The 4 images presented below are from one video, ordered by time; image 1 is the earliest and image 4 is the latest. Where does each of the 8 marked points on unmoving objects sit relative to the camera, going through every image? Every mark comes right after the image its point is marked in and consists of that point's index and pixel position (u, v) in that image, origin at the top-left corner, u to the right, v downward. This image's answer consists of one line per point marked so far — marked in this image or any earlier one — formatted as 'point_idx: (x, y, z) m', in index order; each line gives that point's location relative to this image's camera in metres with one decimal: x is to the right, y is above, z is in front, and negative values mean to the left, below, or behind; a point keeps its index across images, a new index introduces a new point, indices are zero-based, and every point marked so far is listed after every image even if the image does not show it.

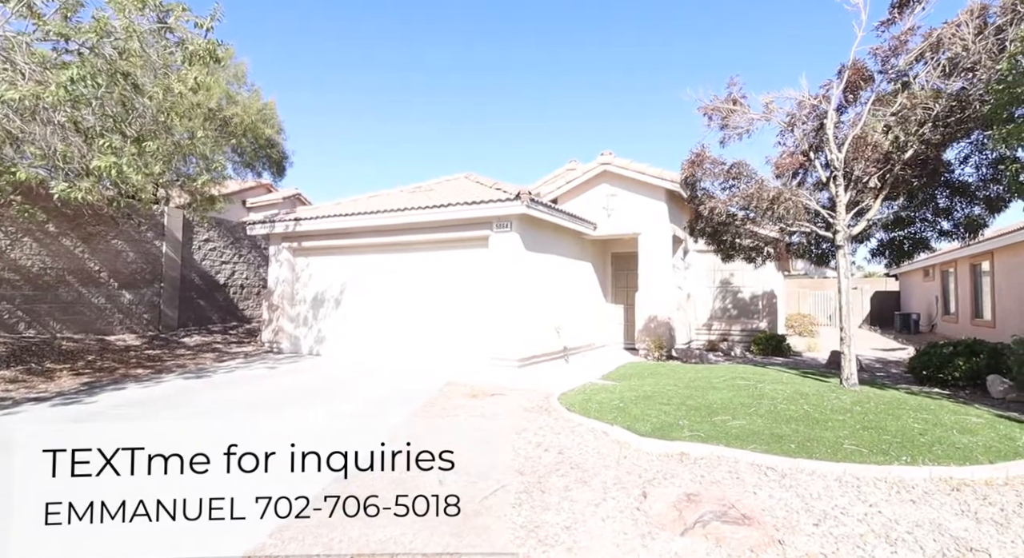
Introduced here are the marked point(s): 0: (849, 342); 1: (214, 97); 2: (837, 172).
0: (+5.6, -1.1, +8.3) m
1: (-8.2, +5.0, +13.7) m
2: (+5.6, +1.8, +8.5) m
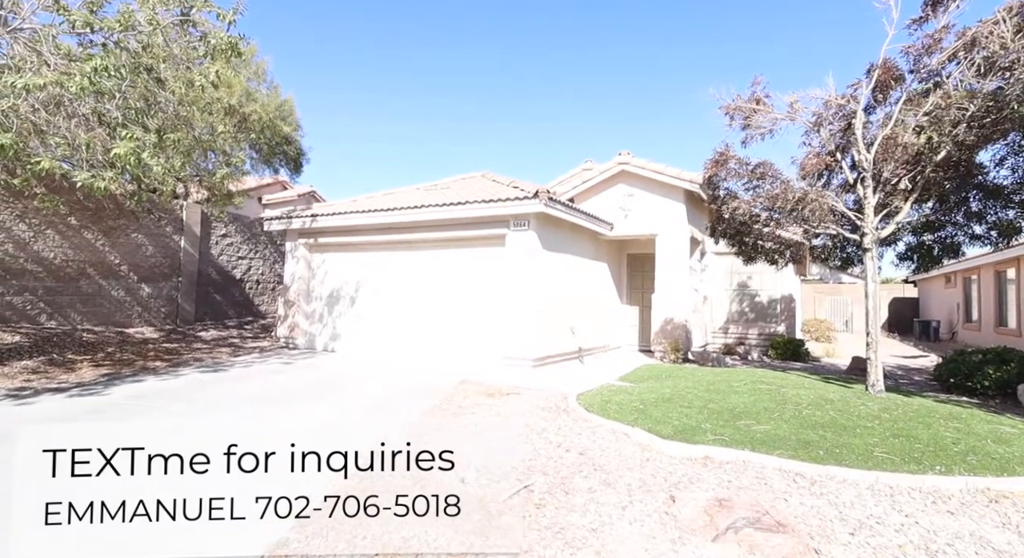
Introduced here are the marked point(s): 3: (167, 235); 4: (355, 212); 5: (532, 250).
0: (+5.9, -1.1, +8.1) m
1: (-7.7, +5.2, +13.8) m
2: (+5.9, +1.8, +8.3) m
3: (-9.9, +1.3, +14.3) m
4: (-3.9, +1.7, +12.7) m
5: (+0.4, +0.6, +11.1) m
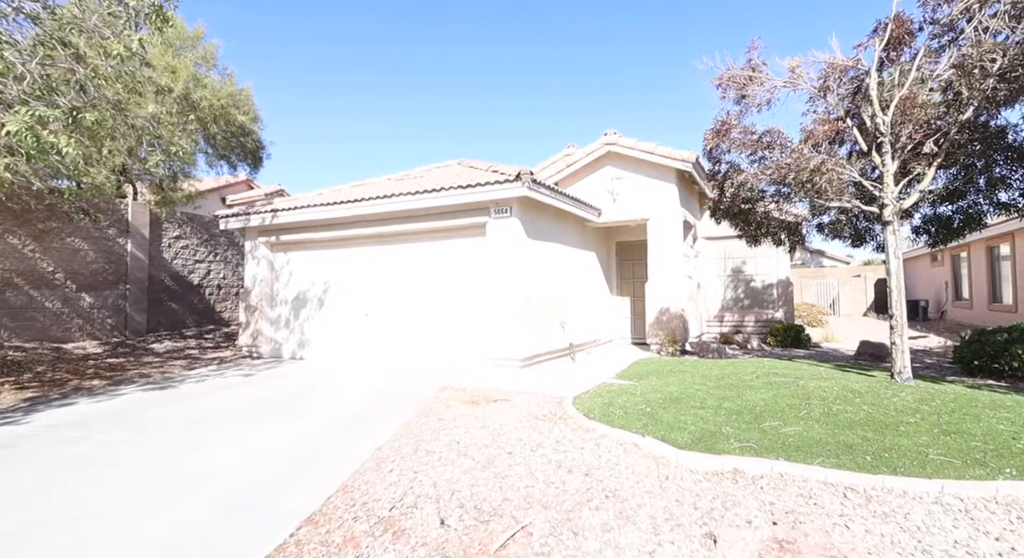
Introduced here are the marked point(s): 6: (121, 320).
0: (+5.7, -0.8, +7.3) m
1: (-8.3, +5.0, +12.5) m
2: (+5.6, +2.1, +7.5) m
3: (-10.4, +1.1, +12.9) m
4: (-4.4, +1.7, +11.6) m
5: (+0.1, +0.8, +10.0) m
6: (-10.4, -1.1, +13.2) m
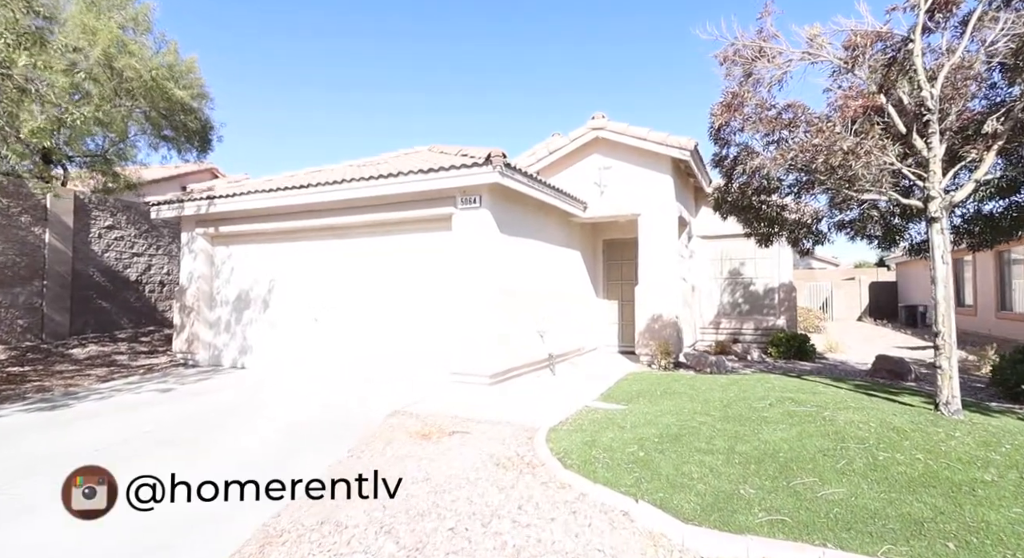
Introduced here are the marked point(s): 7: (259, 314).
0: (+5.2, -0.9, +6.0) m
1: (-8.8, +5.1, +10.8) m
2: (+5.1, +2.0, +6.2) m
3: (-11.0, +1.2, +11.2) m
4: (-5.0, +1.7, +10.0) m
5: (-0.5, +0.8, +8.6) m
6: (-11.0, -1.0, +11.5) m
7: (-5.5, -0.8, +10.9) m
